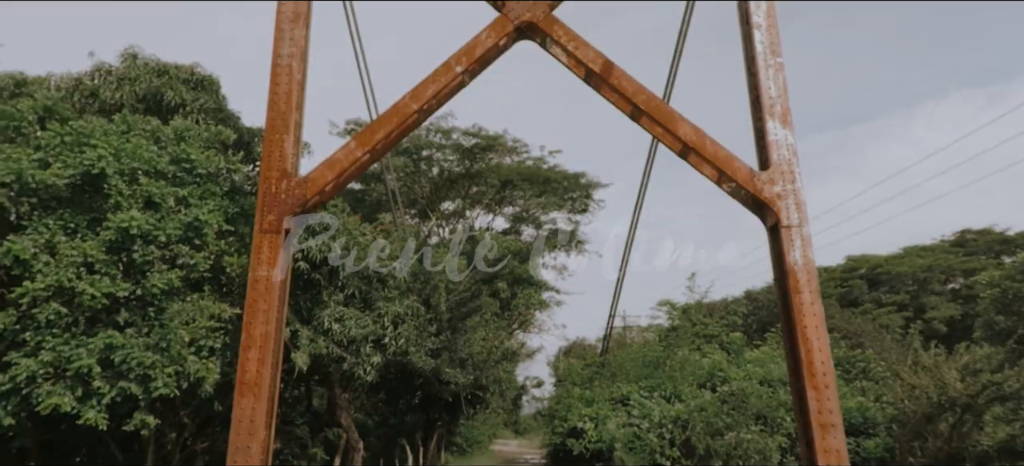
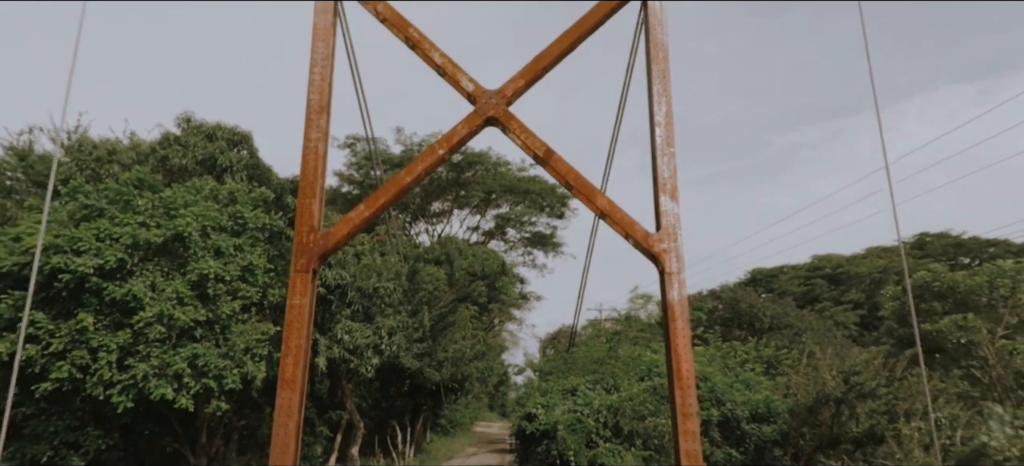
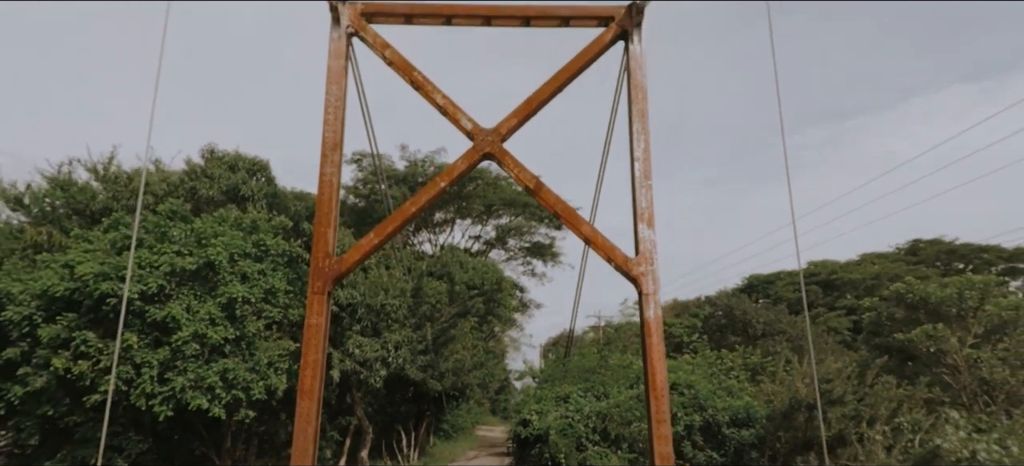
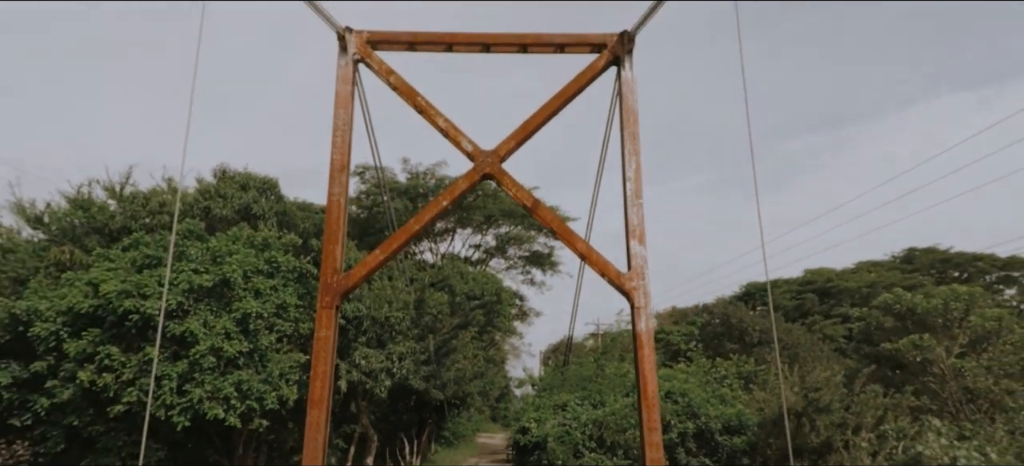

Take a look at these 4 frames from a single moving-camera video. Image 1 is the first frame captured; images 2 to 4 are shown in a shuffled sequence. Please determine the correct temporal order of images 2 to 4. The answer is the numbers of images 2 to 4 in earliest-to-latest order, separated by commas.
2, 3, 4
